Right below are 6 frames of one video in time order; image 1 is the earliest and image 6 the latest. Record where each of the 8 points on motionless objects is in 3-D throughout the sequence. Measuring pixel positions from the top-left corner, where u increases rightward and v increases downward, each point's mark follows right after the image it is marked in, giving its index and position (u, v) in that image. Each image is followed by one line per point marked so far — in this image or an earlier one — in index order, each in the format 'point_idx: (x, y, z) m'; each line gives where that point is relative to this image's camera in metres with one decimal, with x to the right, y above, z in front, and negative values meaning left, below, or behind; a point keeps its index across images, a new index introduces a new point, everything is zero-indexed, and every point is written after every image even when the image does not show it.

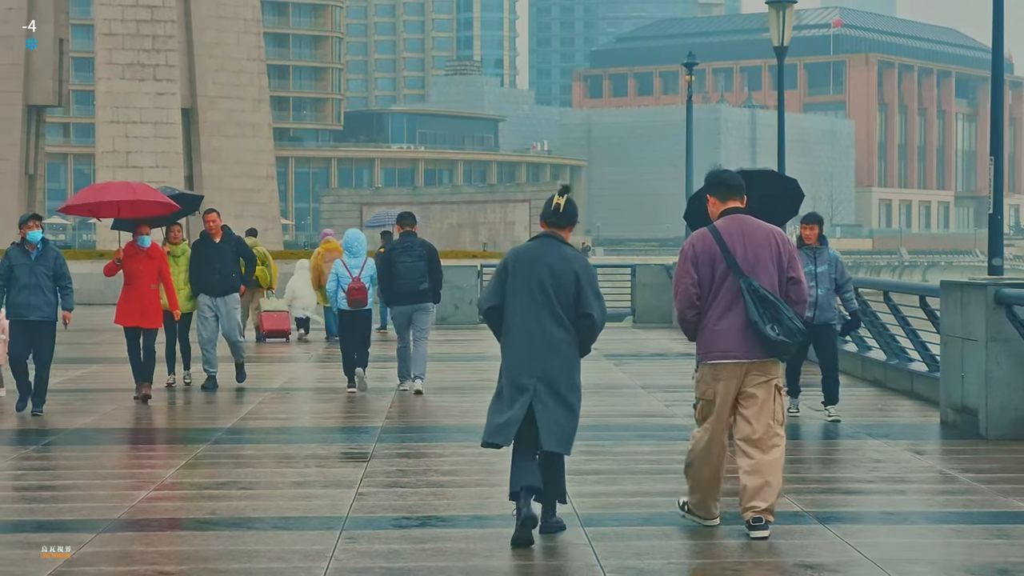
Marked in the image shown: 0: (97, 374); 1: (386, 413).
0: (-3.8, -0.8, +18.8) m
1: (-0.8, -0.9, +14.4) m
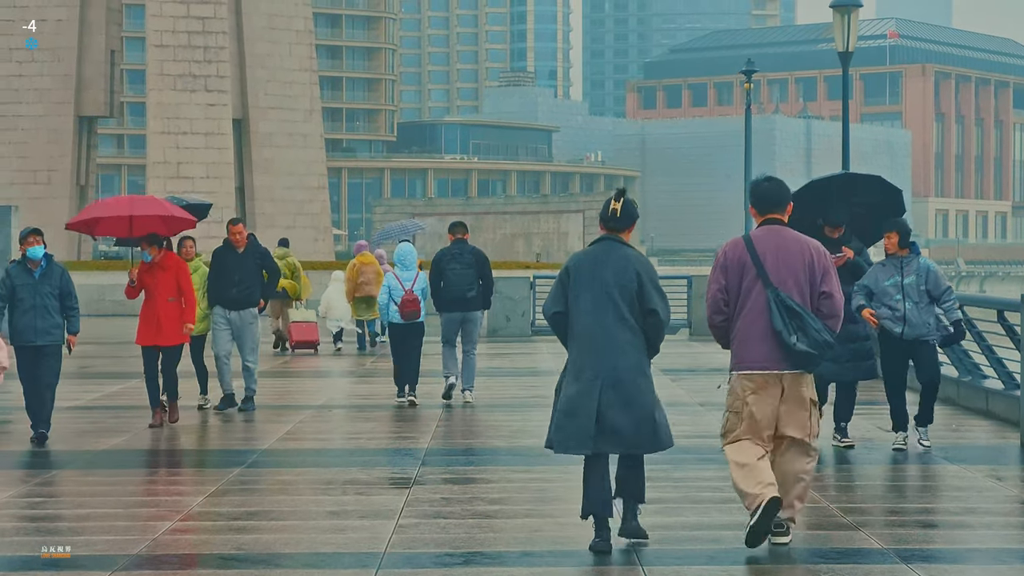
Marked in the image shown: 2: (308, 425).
0: (-3.3, -0.9, +18.1) m
1: (-0.5, -1.0, +13.7) m
2: (-1.4, -1.0, +14.4) m
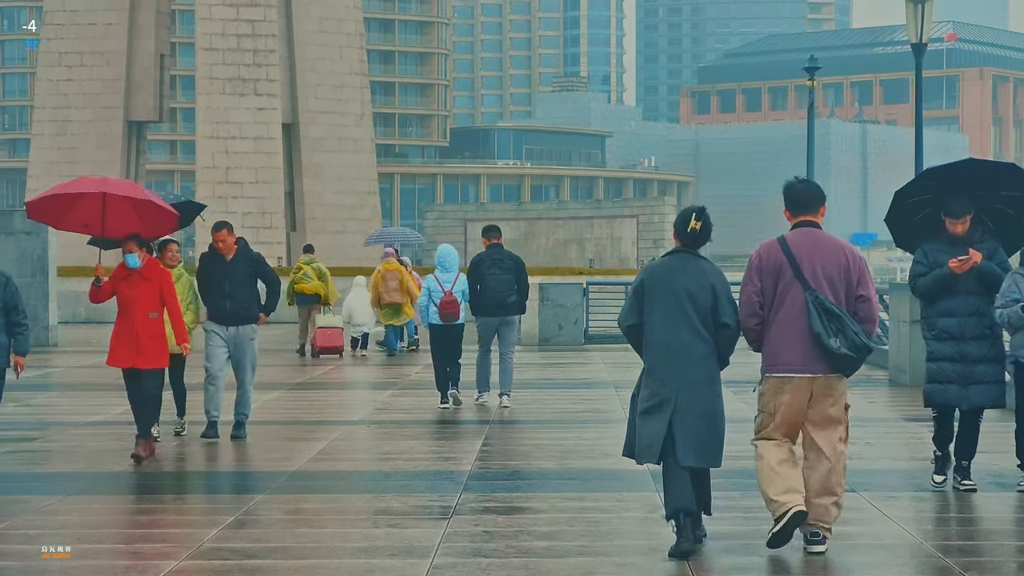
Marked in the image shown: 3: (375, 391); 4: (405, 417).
0: (-2.9, -1.0, +17.1) m
1: (-0.1, -1.0, +12.7) m
2: (-1.1, -1.0, +13.4) m
3: (-1.2, -0.9, +18.1) m
4: (-0.8, -1.0, +15.4) m
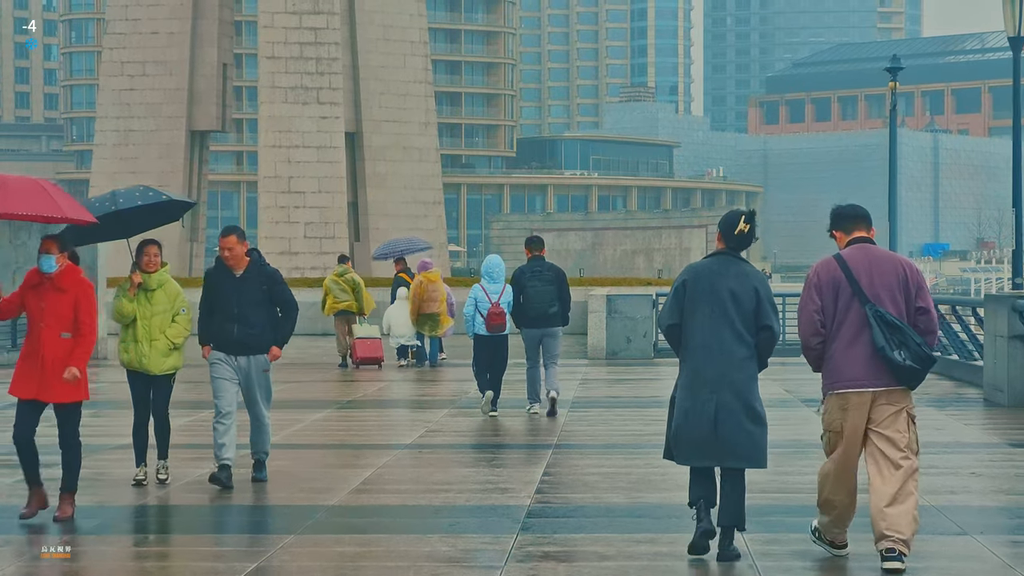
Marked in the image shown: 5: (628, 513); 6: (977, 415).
0: (-2.4, -1.1, +16.0) m
1: (+0.2, -1.1, +11.4) m
2: (-0.7, -1.1, +12.1) m
3: (-0.7, -1.0, +16.9) m
4: (-0.4, -1.1, +14.2) m
5: (+0.6, -1.1, +10.2) m
6: (+3.7, -1.0, +16.4) m
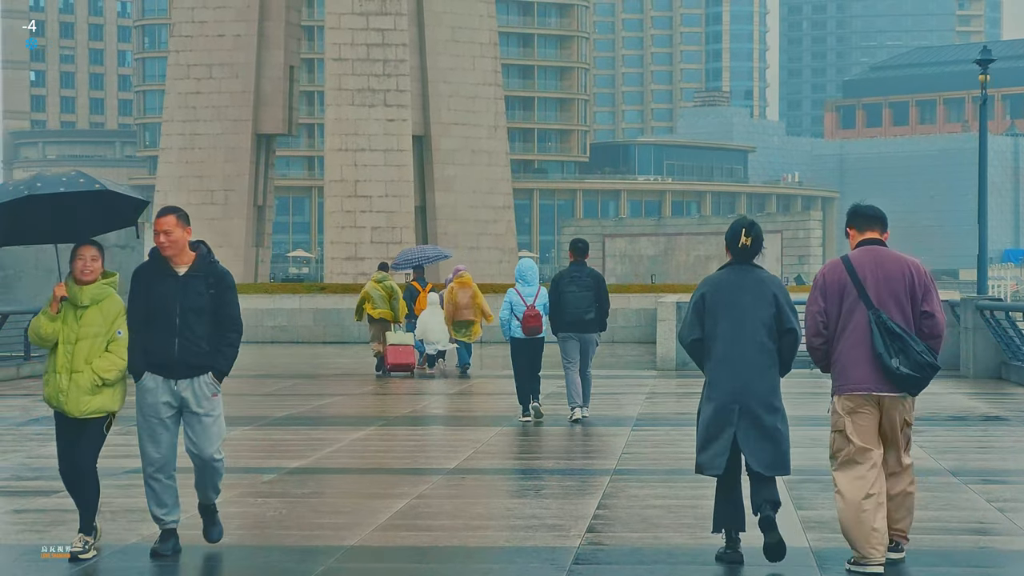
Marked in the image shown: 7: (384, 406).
0: (-2.0, -1.1, +14.7) m
1: (+0.5, -1.1, +10.0) m
2: (-0.4, -1.1, +10.8) m
3: (-0.2, -1.1, +15.5) m
4: (0.0, -1.1, +12.8) m
5: (+0.8, -1.1, +8.8) m
6: (+4.1, -1.1, +14.9) m
7: (-1.2, -1.1, +18.7) m
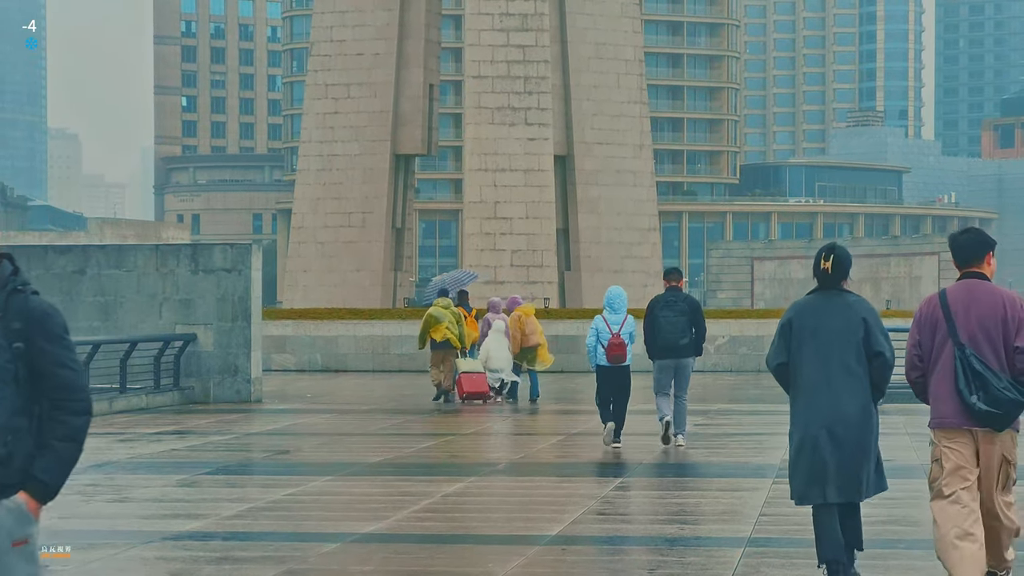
0: (-1.2, -1.3, +12.6) m
1: (+0.8, -1.3, +7.8) m
2: (0.0, -1.3, +8.6) m
3: (+0.6, -1.3, +13.3) m
4: (+0.6, -1.3, +10.6) m
5: (+1.1, -1.2, +6.5) m
6: (+4.8, -1.2, +12.4) m
7: (-0.1, -1.3, +16.5) m
